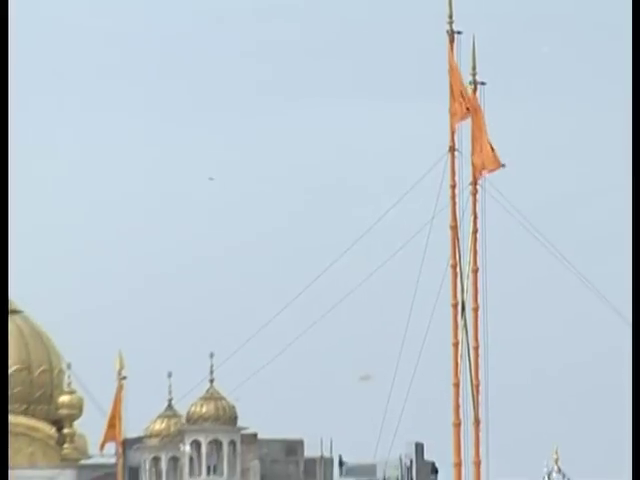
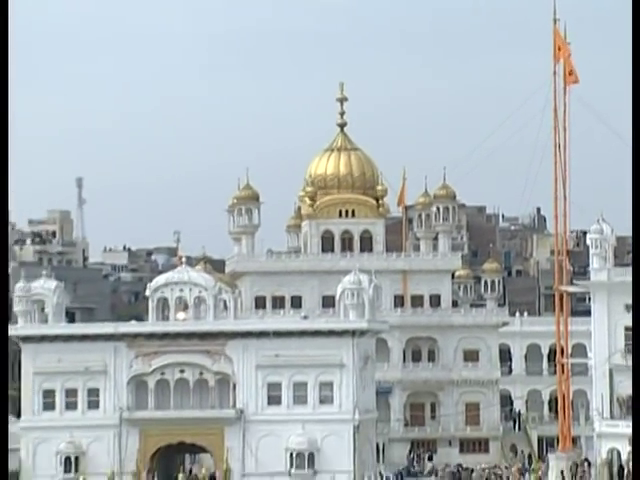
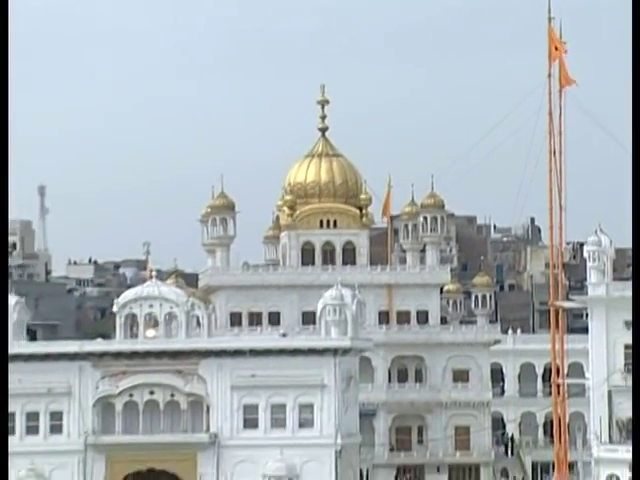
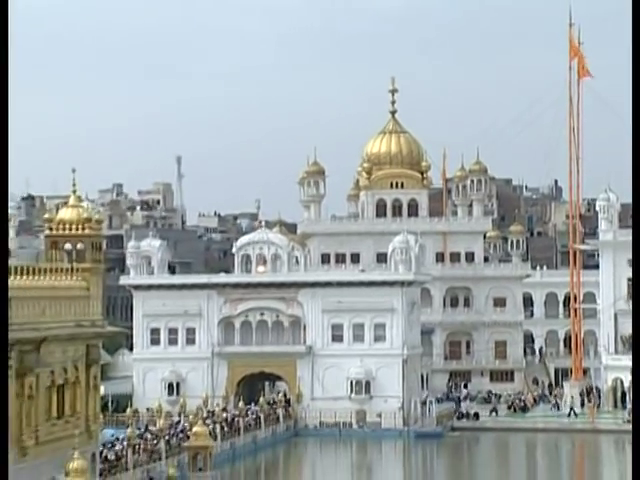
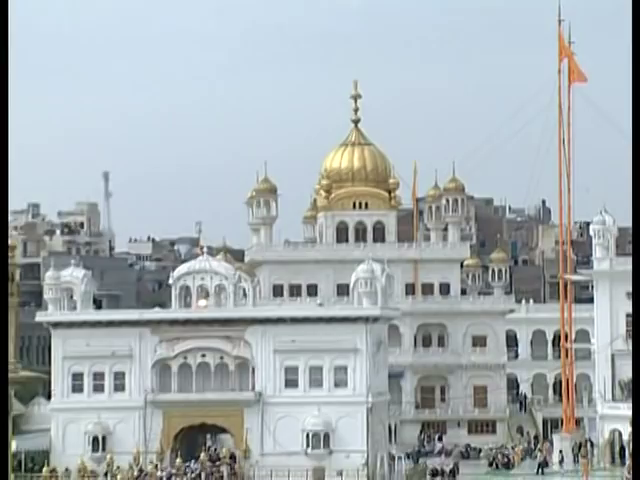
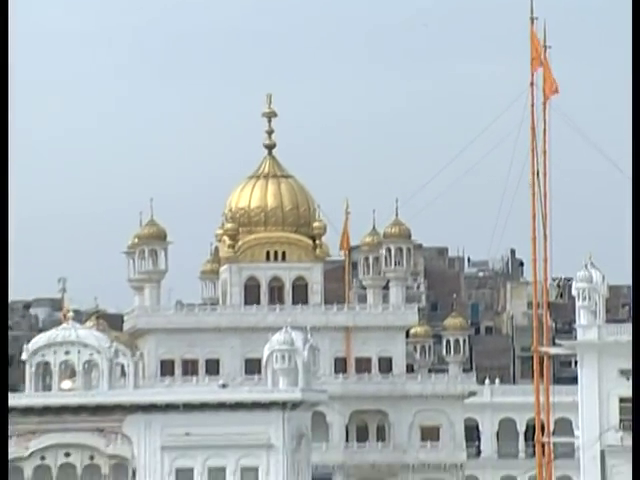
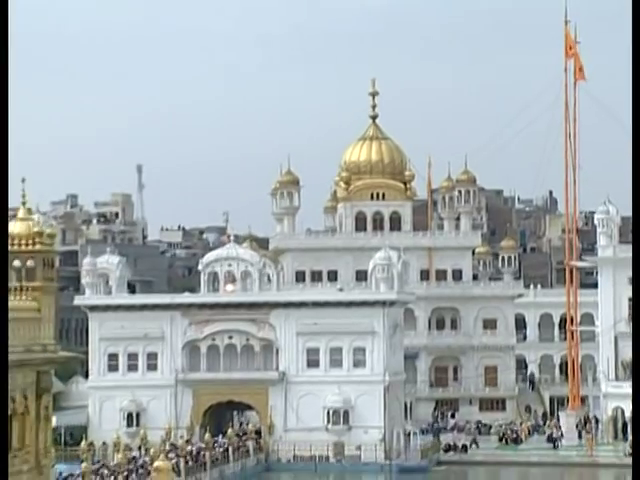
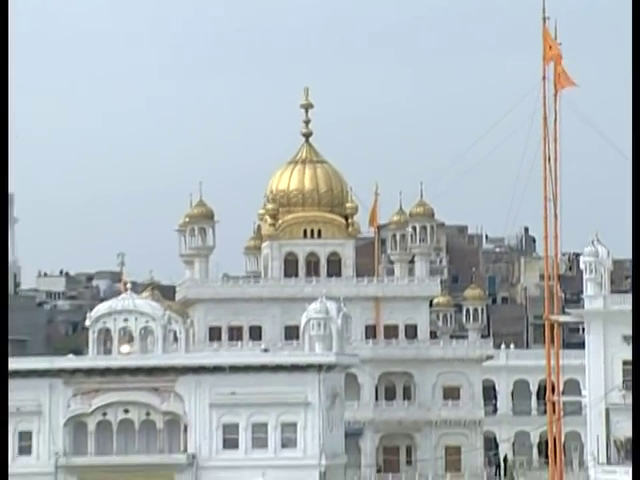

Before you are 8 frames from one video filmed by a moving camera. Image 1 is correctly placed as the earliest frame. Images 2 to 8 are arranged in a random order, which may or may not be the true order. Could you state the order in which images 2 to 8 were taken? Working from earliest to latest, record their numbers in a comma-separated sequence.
6, 8, 3, 2, 5, 7, 4
